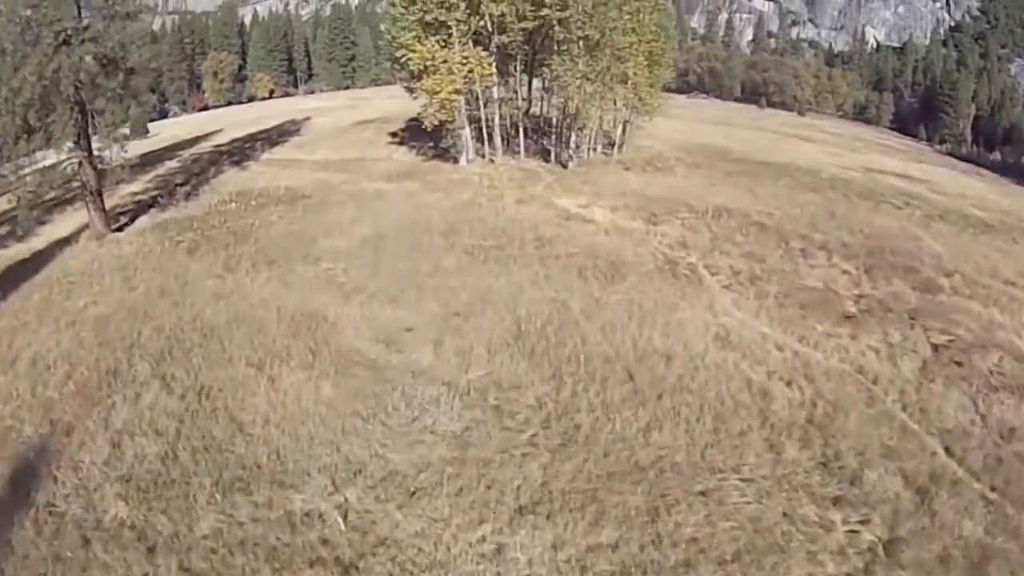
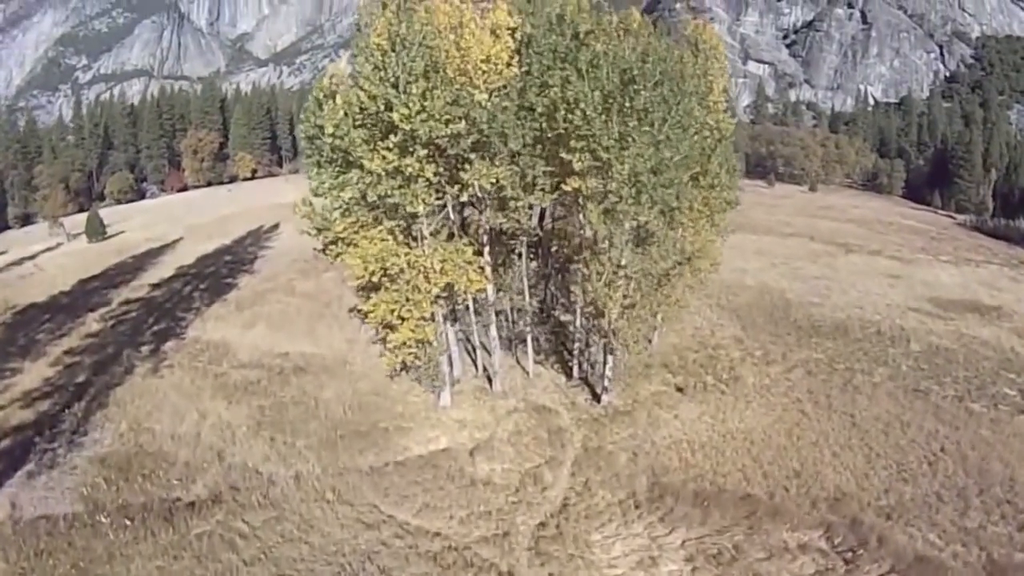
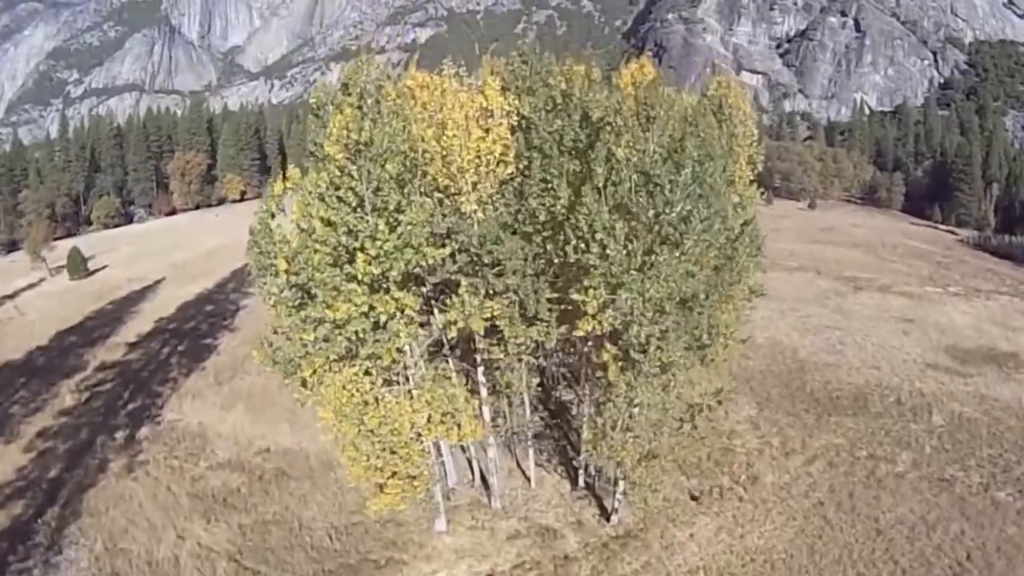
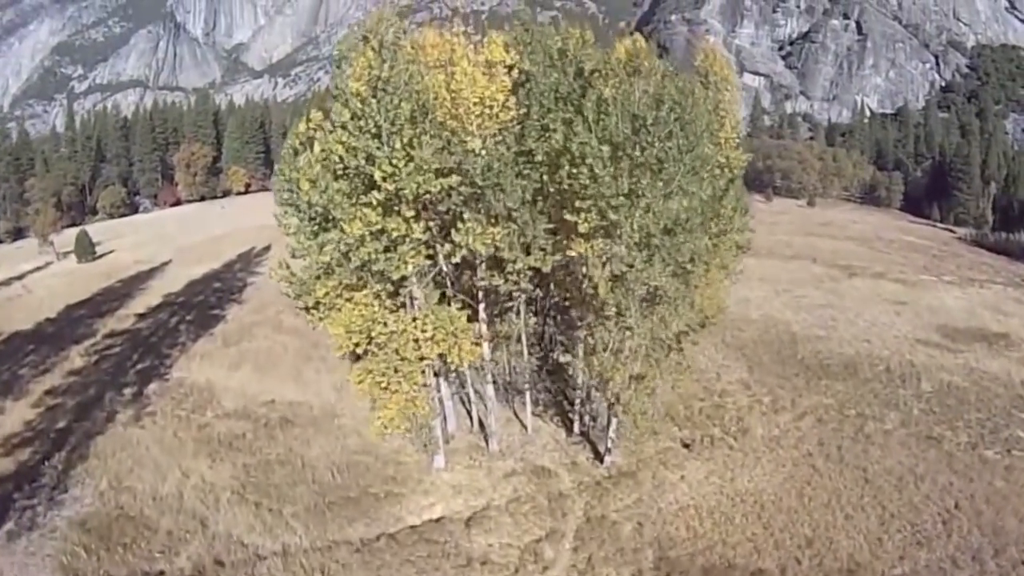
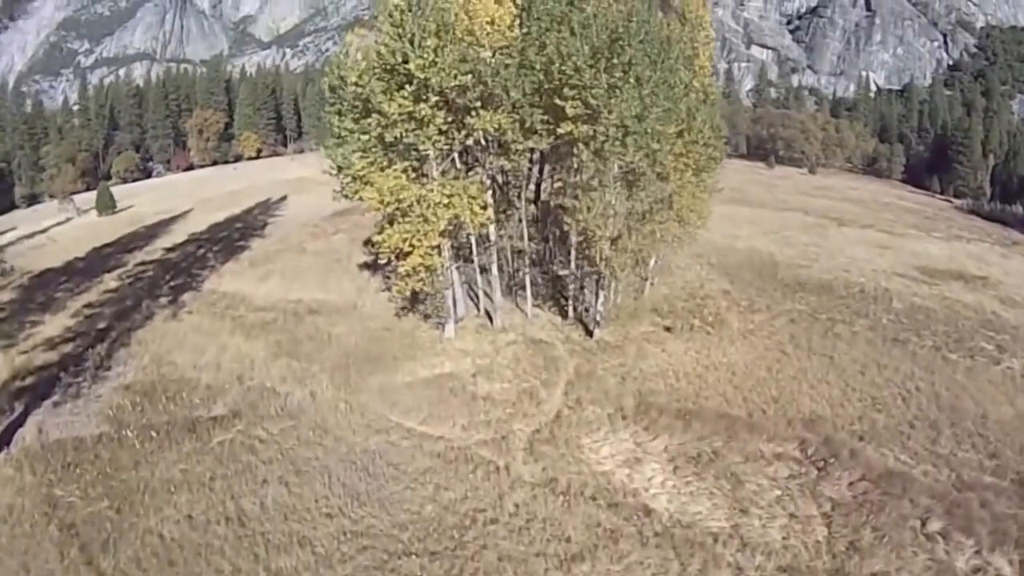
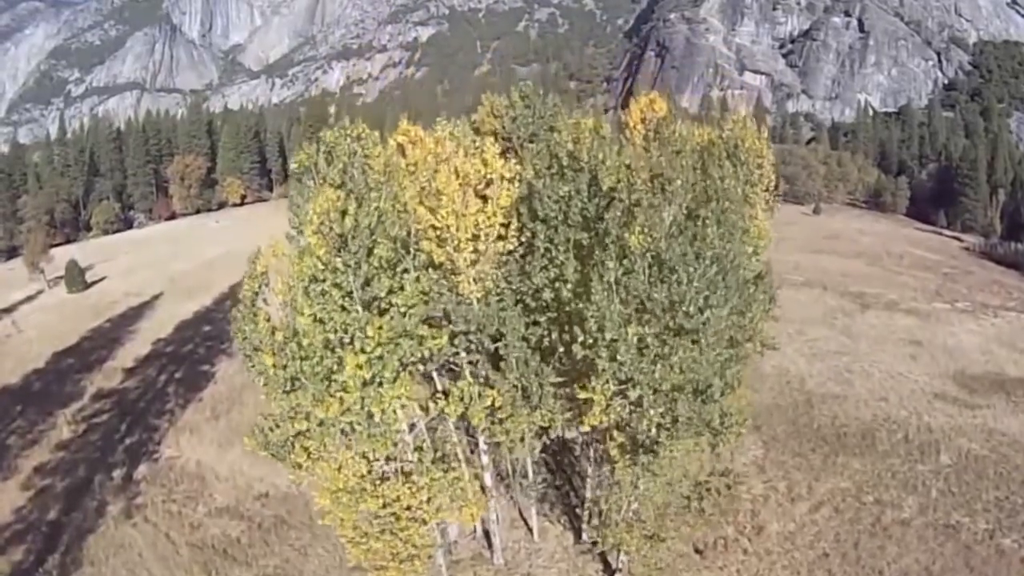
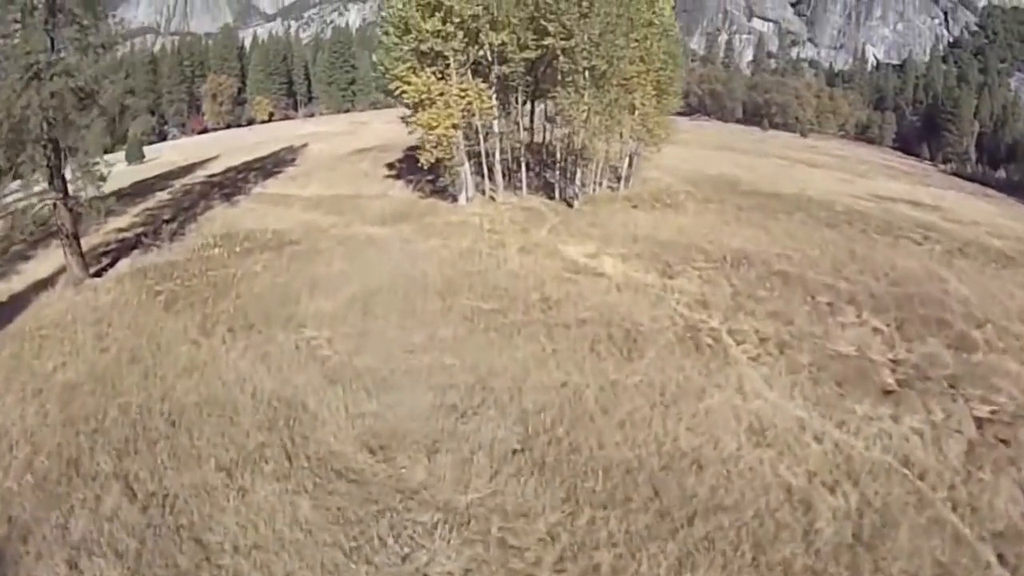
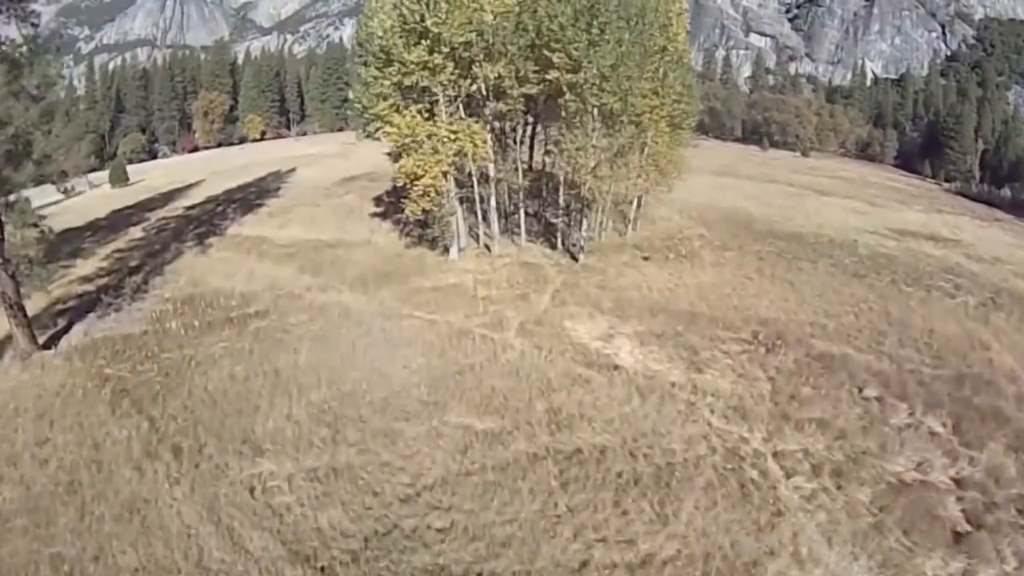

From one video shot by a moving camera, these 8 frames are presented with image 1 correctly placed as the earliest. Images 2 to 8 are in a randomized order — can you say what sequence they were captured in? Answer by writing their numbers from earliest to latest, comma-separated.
7, 8, 5, 2, 4, 3, 6
